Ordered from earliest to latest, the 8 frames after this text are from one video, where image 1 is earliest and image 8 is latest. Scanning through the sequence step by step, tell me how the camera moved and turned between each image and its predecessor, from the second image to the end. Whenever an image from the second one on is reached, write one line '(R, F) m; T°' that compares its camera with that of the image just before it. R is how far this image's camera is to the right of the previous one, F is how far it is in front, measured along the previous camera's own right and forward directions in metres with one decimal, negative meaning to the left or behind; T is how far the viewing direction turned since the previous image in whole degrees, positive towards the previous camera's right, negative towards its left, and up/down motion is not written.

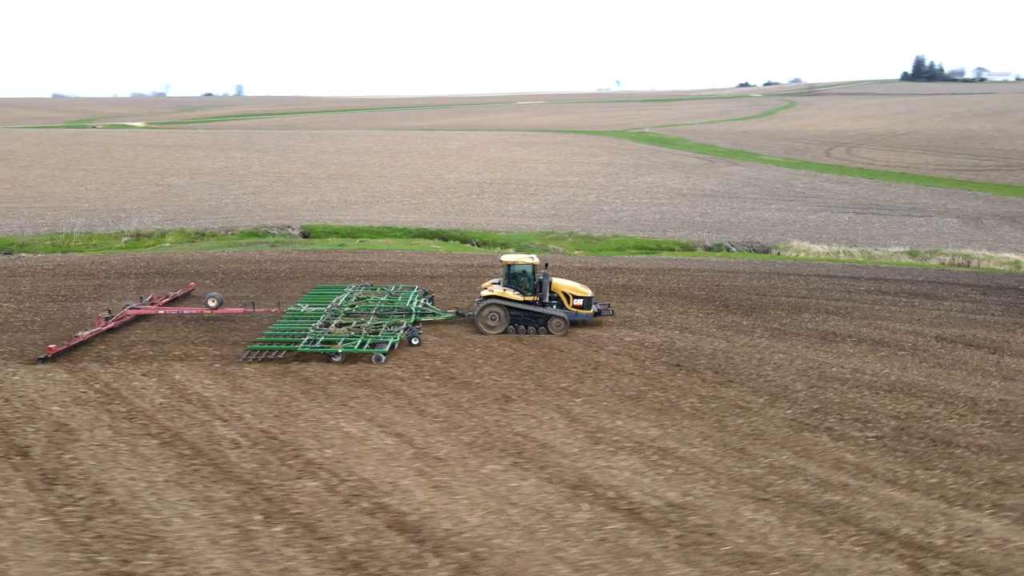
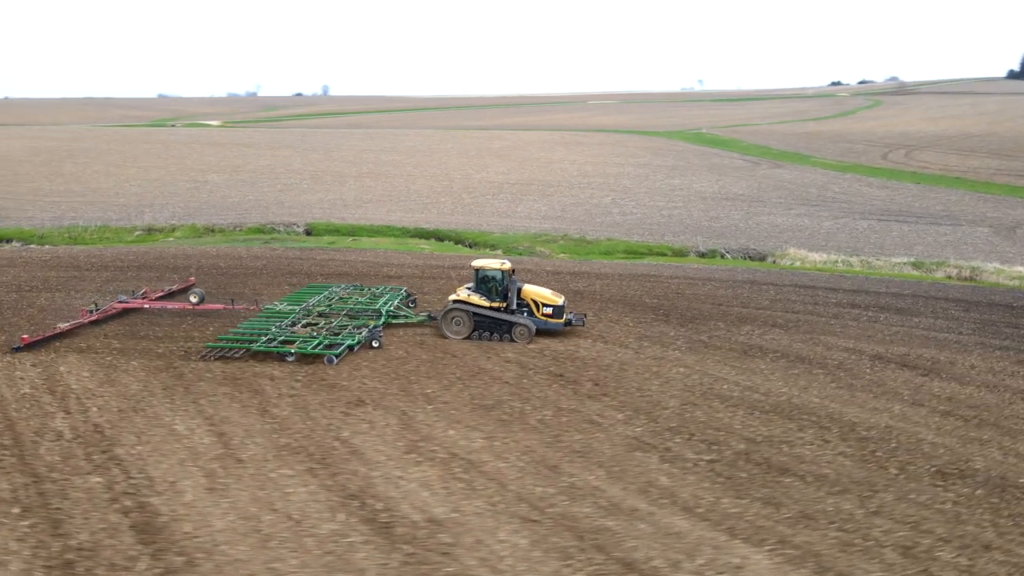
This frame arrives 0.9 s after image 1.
(+4.0, +0.4) m; -6°
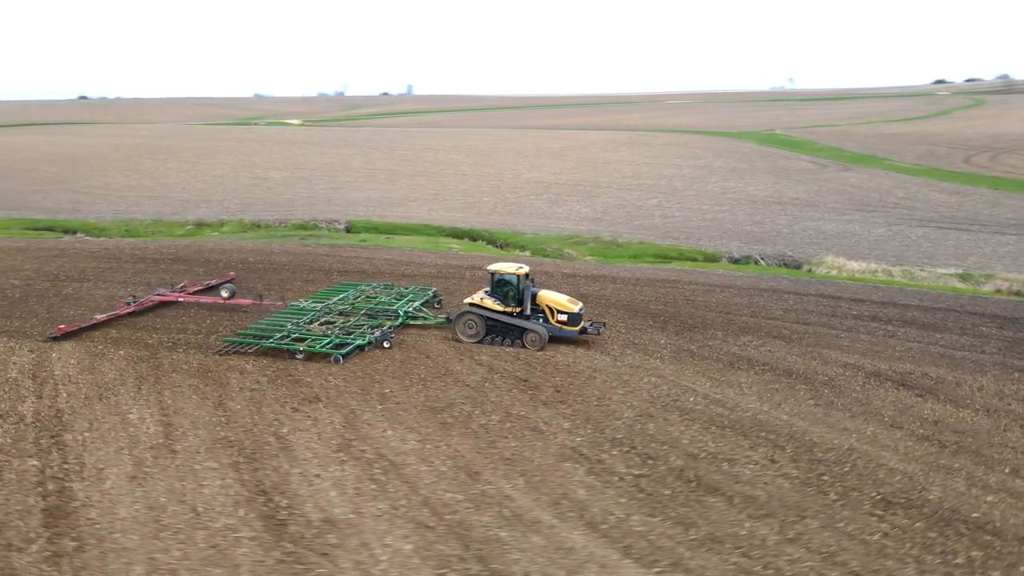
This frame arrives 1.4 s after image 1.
(+2.2, +0.2) m; -6°
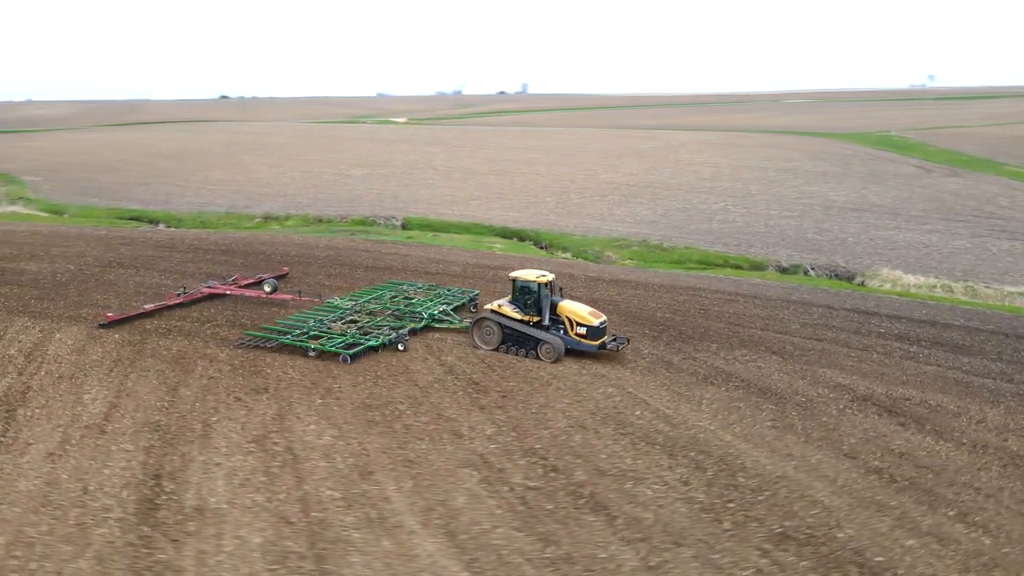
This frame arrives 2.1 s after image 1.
(+3.1, +0.4) m; -8°
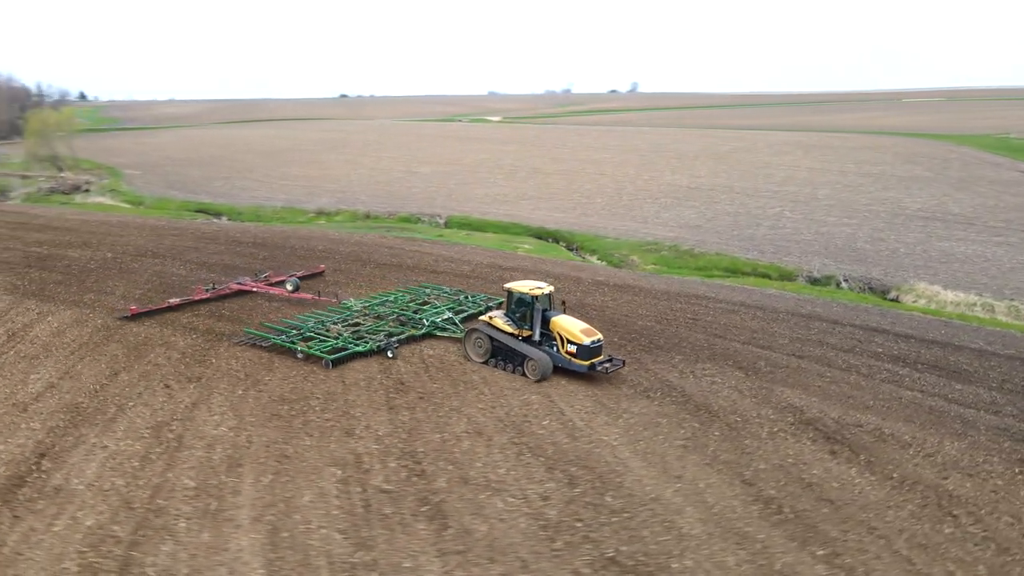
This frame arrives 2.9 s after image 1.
(+3.5, +0.4) m; -8°
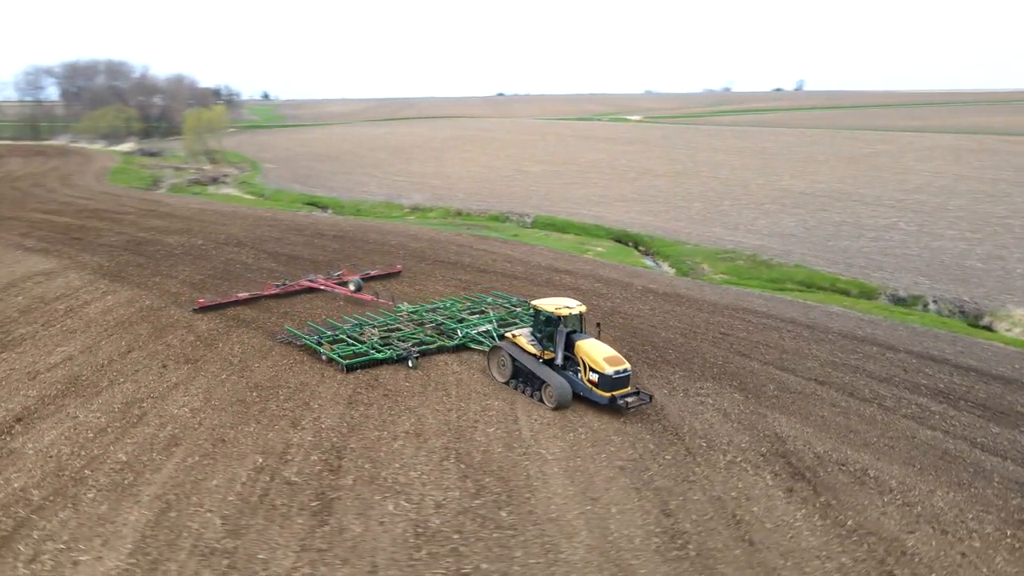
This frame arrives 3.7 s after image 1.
(+3.4, +0.5) m; -11°
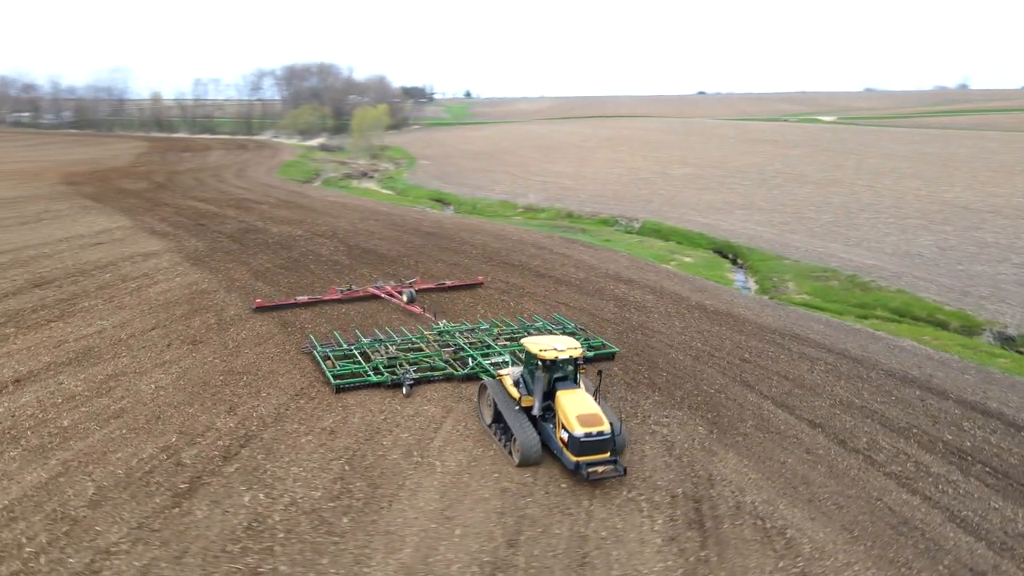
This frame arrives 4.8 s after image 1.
(+4.6, +0.8) m; -14°
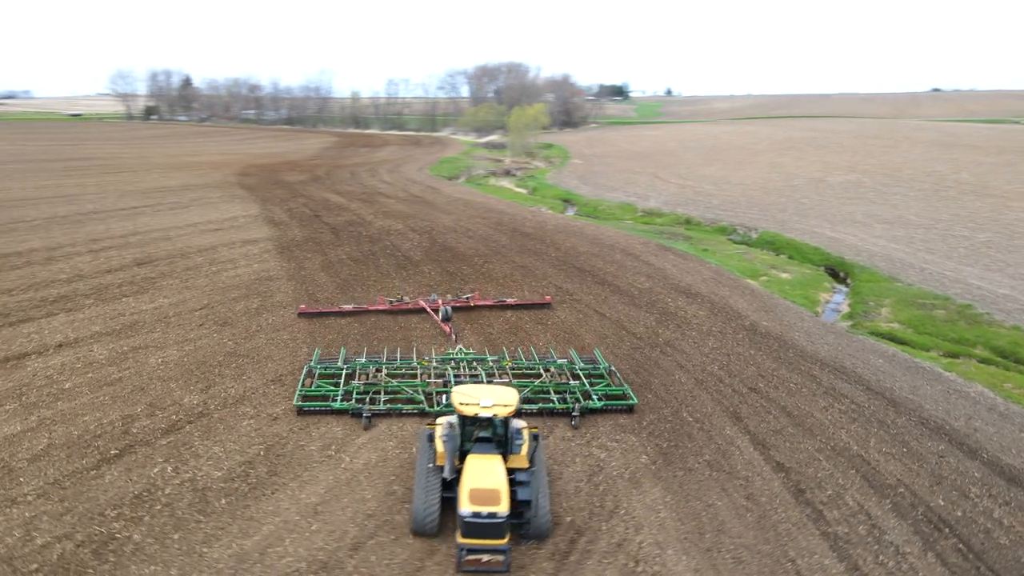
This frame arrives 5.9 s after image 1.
(+4.6, +0.7) m; -14°
